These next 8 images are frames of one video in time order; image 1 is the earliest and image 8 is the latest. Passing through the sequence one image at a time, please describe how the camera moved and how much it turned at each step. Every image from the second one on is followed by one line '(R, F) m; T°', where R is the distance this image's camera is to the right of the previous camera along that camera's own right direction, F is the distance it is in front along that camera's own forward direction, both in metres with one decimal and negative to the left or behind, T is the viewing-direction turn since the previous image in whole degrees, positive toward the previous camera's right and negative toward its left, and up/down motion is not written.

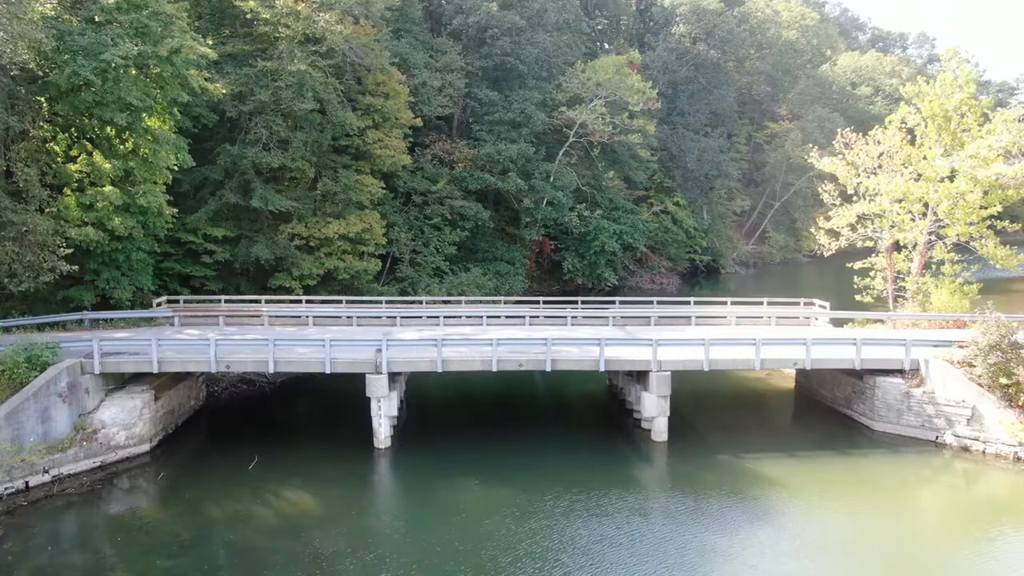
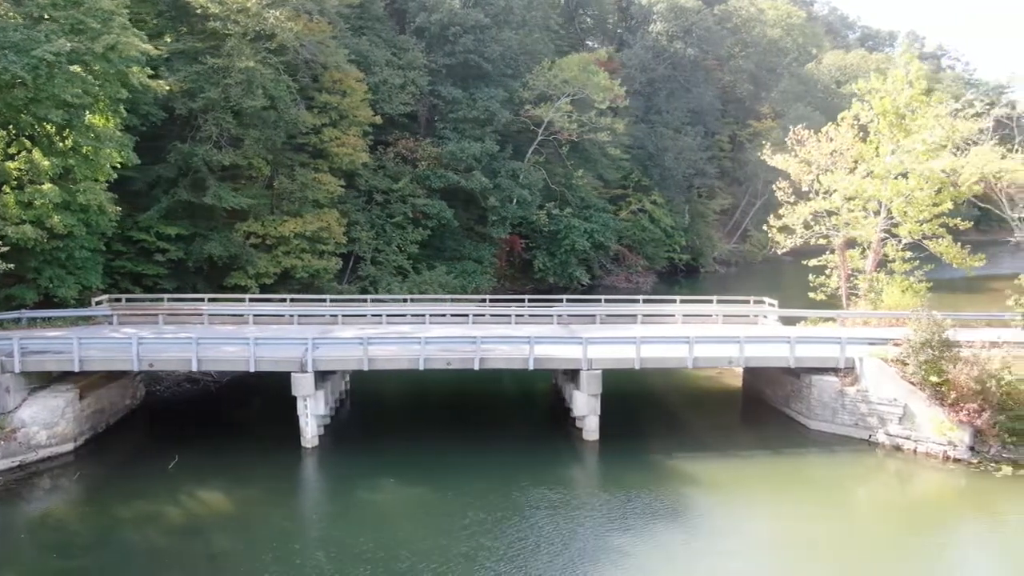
(+1.9, +0.2) m; 0°
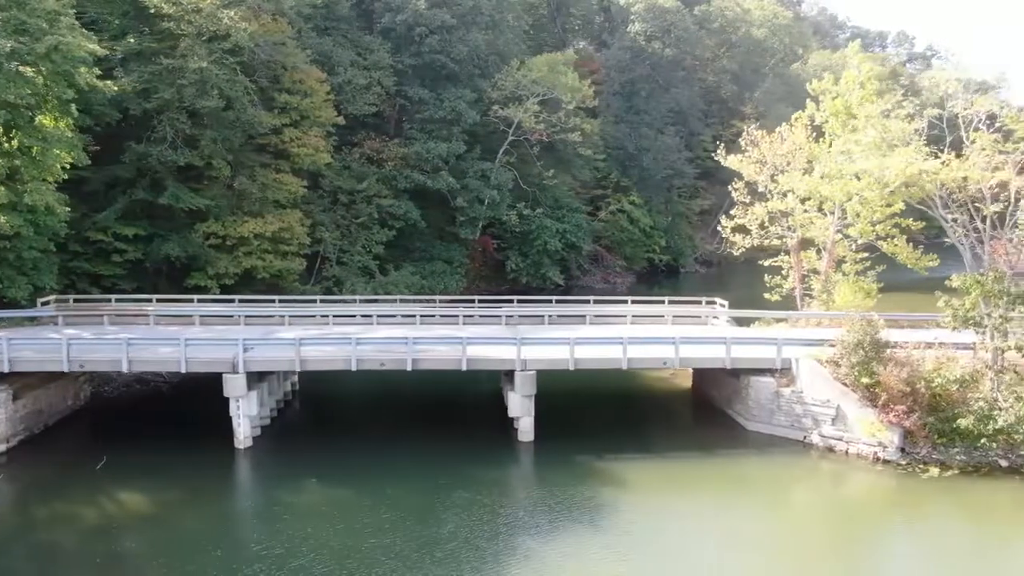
(+1.8, 0.0) m; 0°
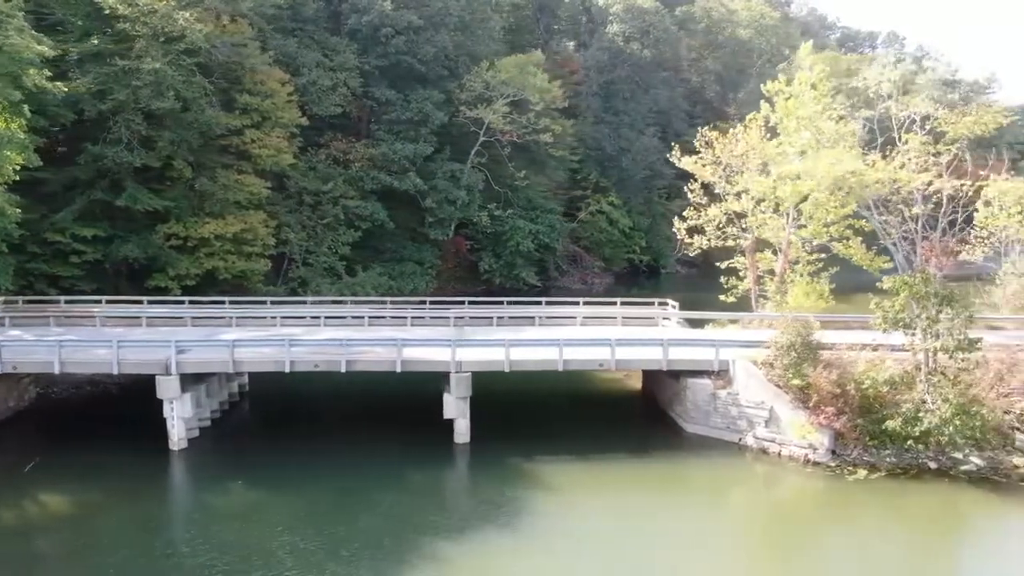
(+1.7, 0.0) m; 0°
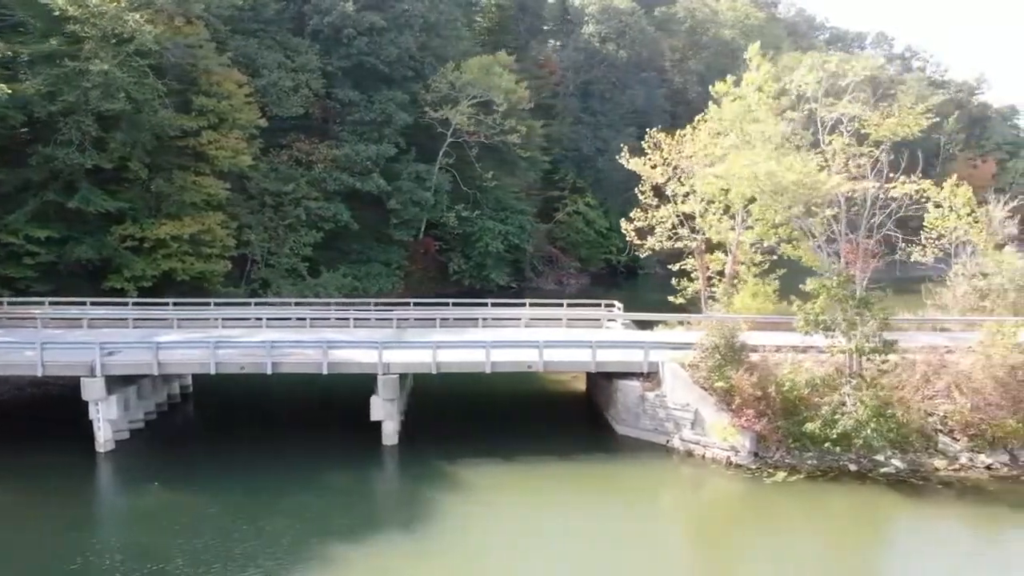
(+1.9, 0.0) m; 0°
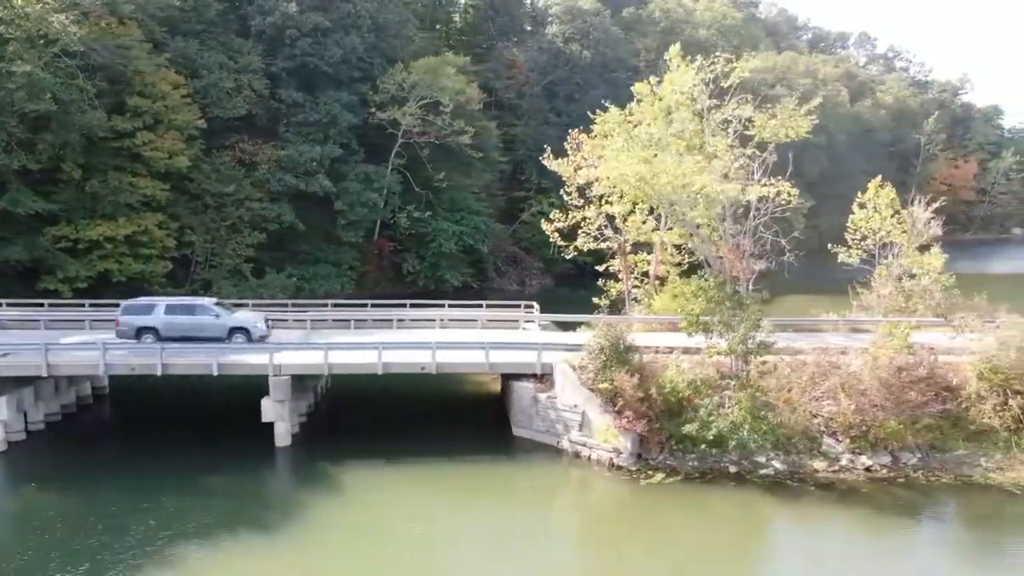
(+2.9, 0.0) m; 0°
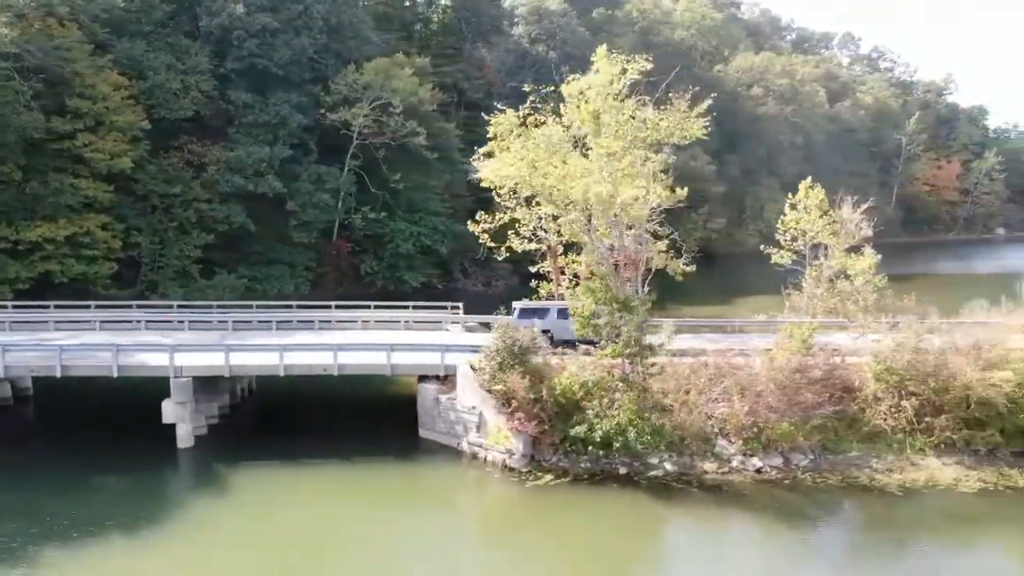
(+2.7, 0.0) m; 0°
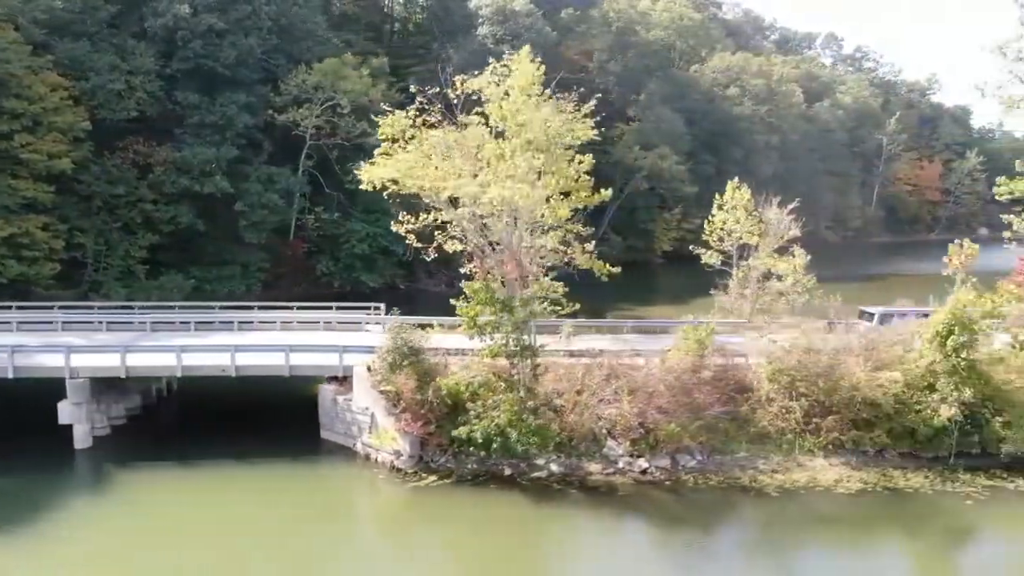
(+2.8, 0.0) m; 0°
